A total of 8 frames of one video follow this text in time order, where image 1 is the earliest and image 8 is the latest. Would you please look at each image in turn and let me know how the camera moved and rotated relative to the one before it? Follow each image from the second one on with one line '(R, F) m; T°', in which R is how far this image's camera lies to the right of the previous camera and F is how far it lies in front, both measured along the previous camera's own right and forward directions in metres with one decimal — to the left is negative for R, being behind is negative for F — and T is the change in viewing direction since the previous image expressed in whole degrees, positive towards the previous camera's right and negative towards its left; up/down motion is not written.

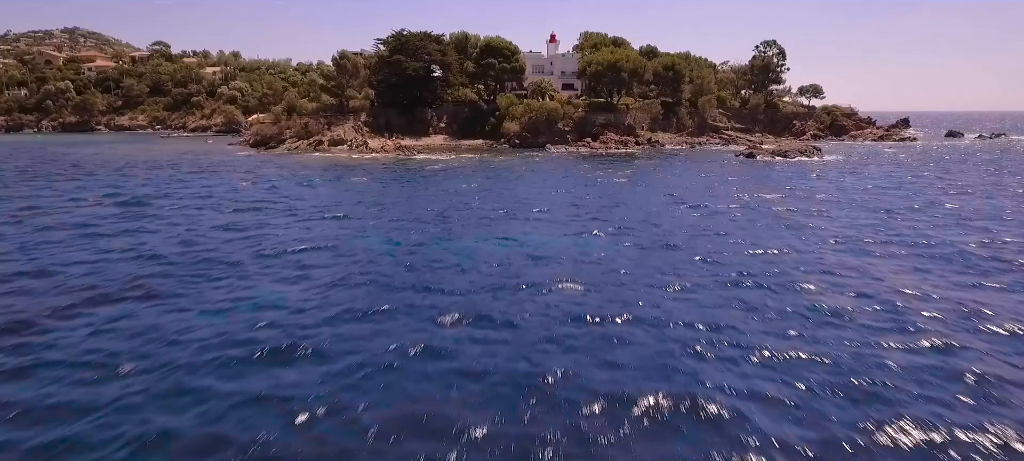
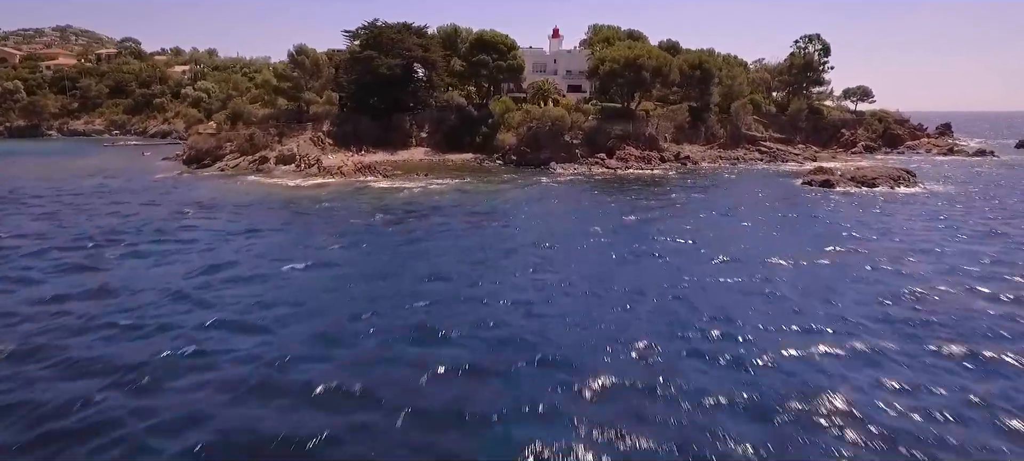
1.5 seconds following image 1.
(+0.8, +13.8) m; 0°
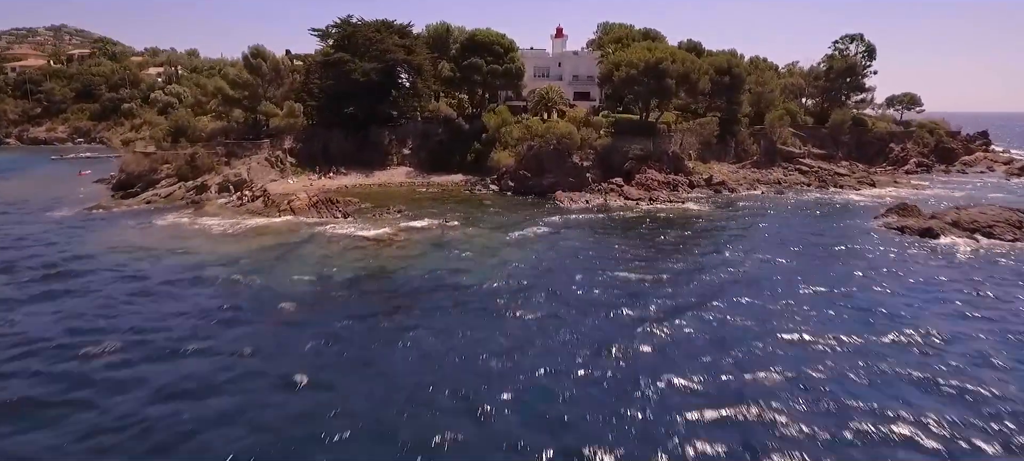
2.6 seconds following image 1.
(+0.4, +10.1) m; 0°
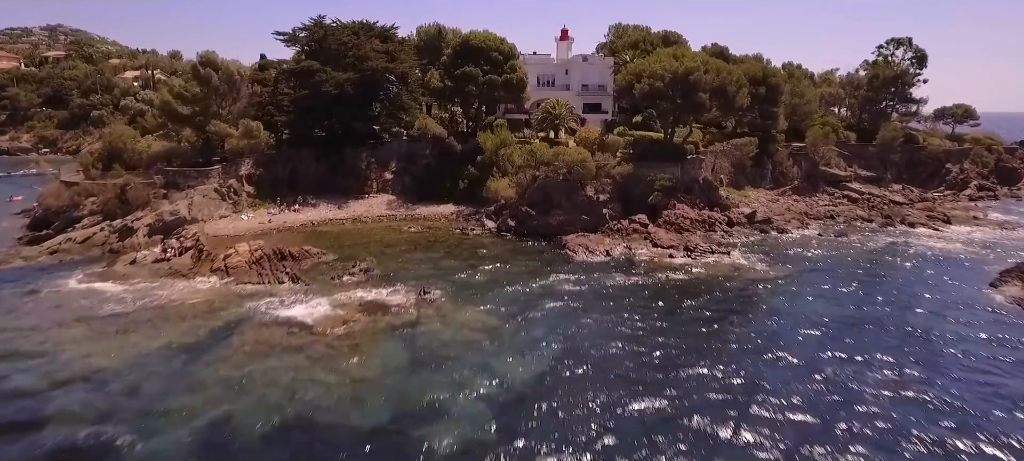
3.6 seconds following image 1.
(+0.1, +8.6) m; 0°
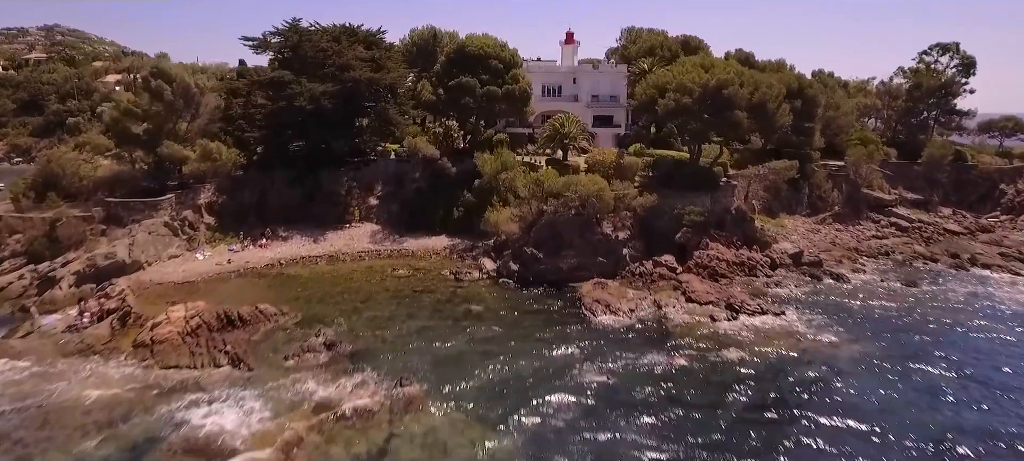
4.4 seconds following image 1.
(-0.1, +6.2) m; 0°
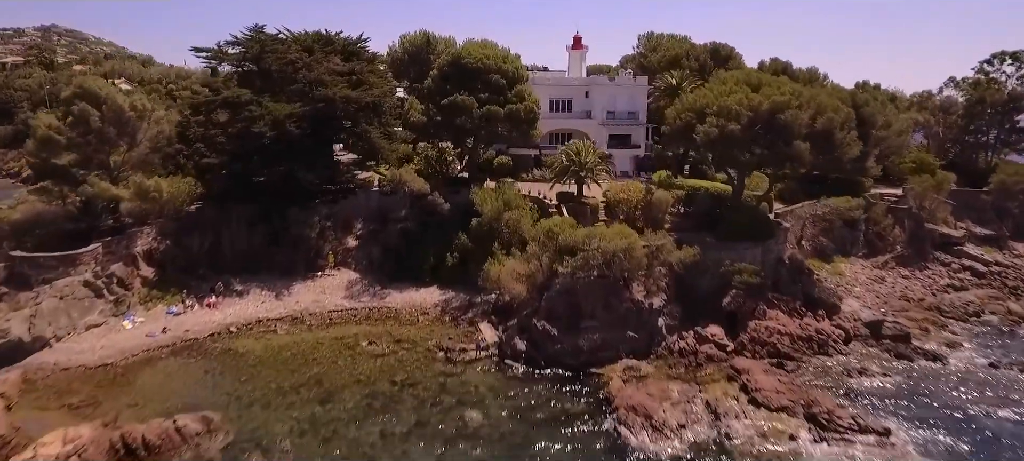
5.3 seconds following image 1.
(-0.2, +7.0) m; 0°
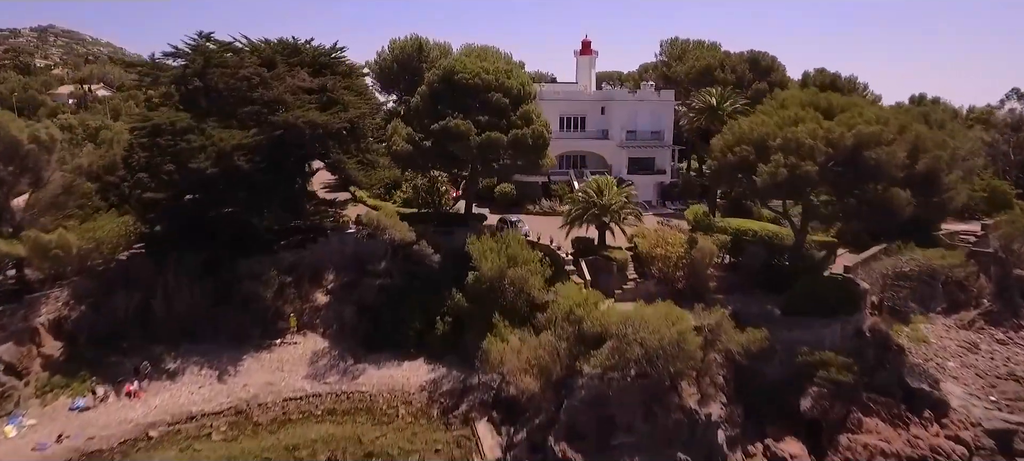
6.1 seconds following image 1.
(-0.2, +6.9) m; 0°
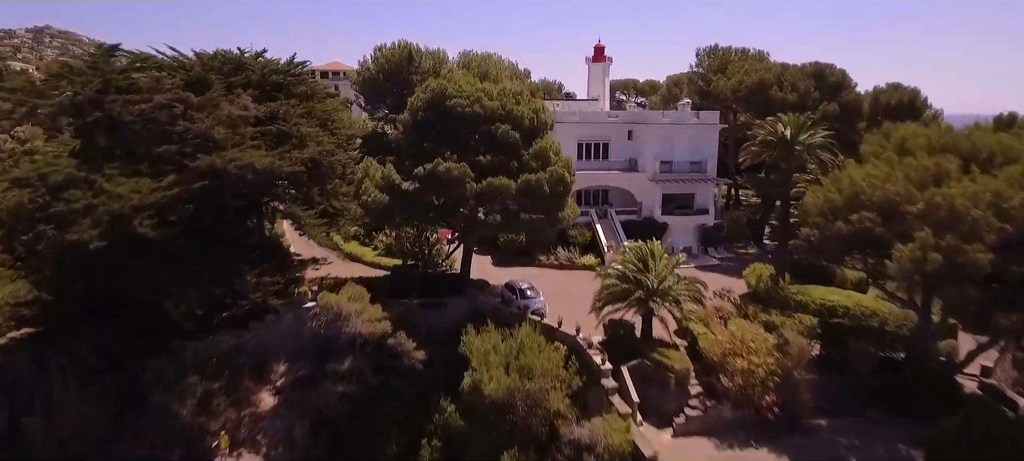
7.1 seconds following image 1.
(-0.4, +7.7) m; 0°
